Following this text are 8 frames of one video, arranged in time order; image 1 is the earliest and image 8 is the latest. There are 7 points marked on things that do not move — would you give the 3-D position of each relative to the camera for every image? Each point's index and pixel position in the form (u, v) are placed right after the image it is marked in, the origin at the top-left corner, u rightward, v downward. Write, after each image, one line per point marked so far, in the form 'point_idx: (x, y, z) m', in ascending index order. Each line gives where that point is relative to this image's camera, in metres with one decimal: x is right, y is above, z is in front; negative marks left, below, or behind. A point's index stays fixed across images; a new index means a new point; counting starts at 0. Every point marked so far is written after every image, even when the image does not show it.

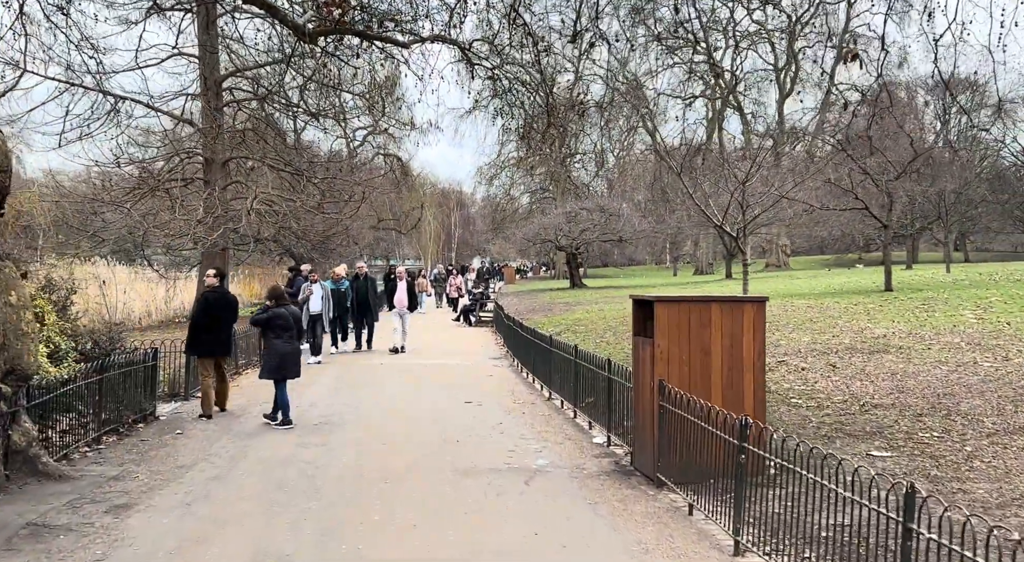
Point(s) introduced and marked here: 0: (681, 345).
0: (+1.1, -0.4, +6.9) m
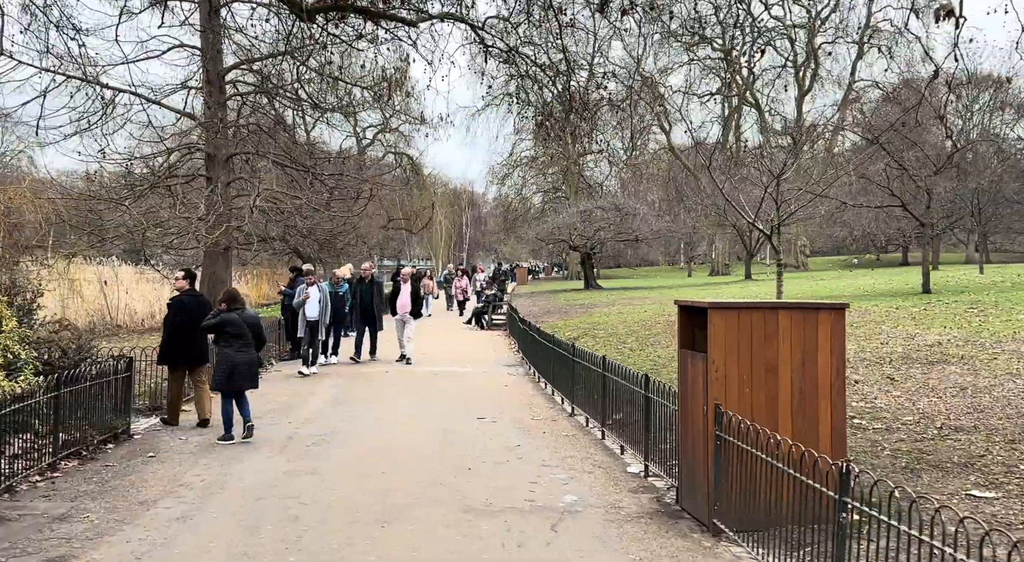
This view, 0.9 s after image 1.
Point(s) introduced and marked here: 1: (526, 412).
0: (+1.3, -0.5, +5.7) m
1: (+0.2, -1.4, +11.1) m
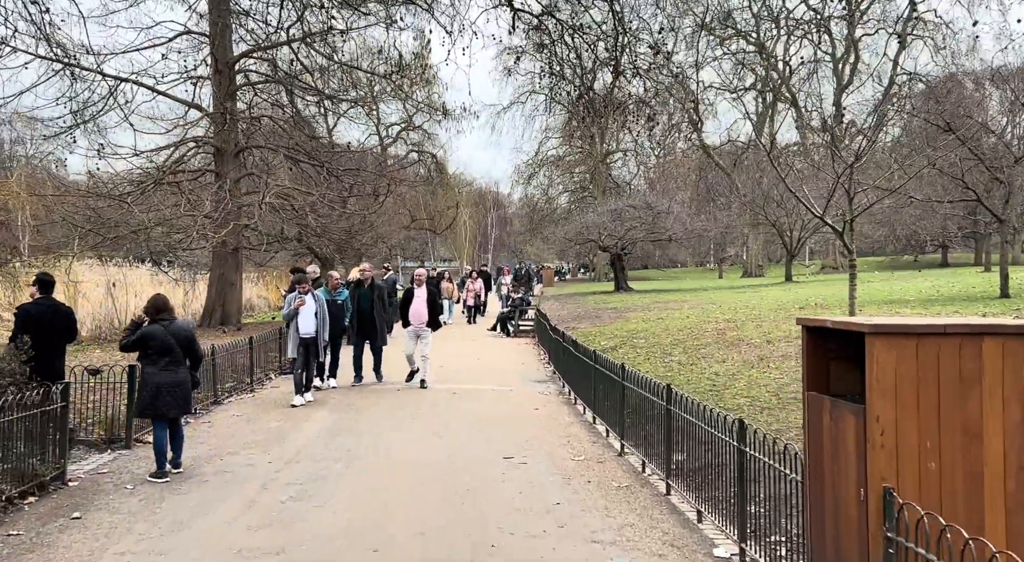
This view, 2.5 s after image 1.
0: (+1.4, -0.5, +3.6) m
1: (+0.5, -1.5, +9.1) m
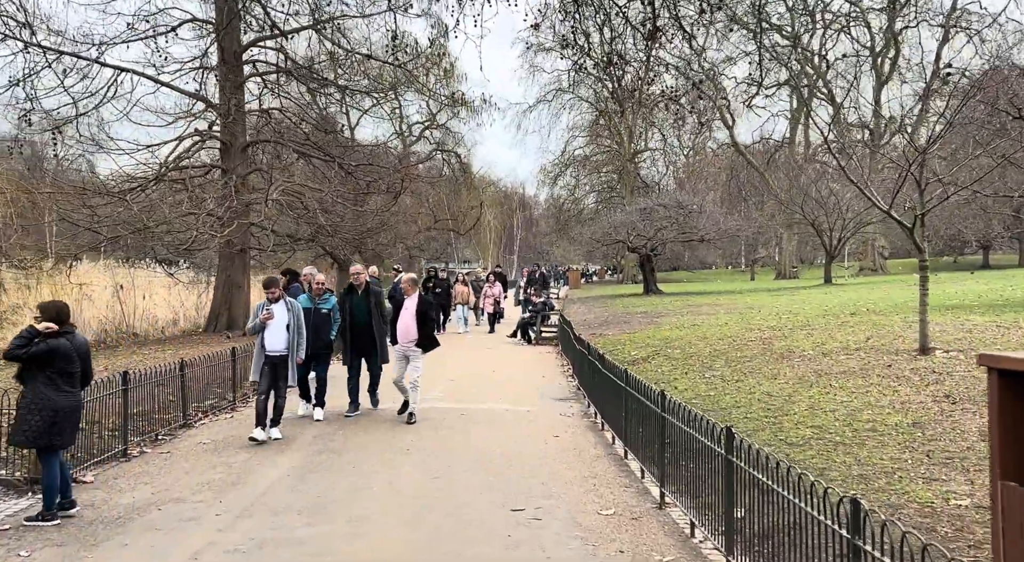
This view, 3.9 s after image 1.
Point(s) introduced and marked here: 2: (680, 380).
0: (+1.4, -0.5, +1.8) m
1: (+0.5, -1.5, +7.3) m
2: (+2.0, -1.2, +12.4) m
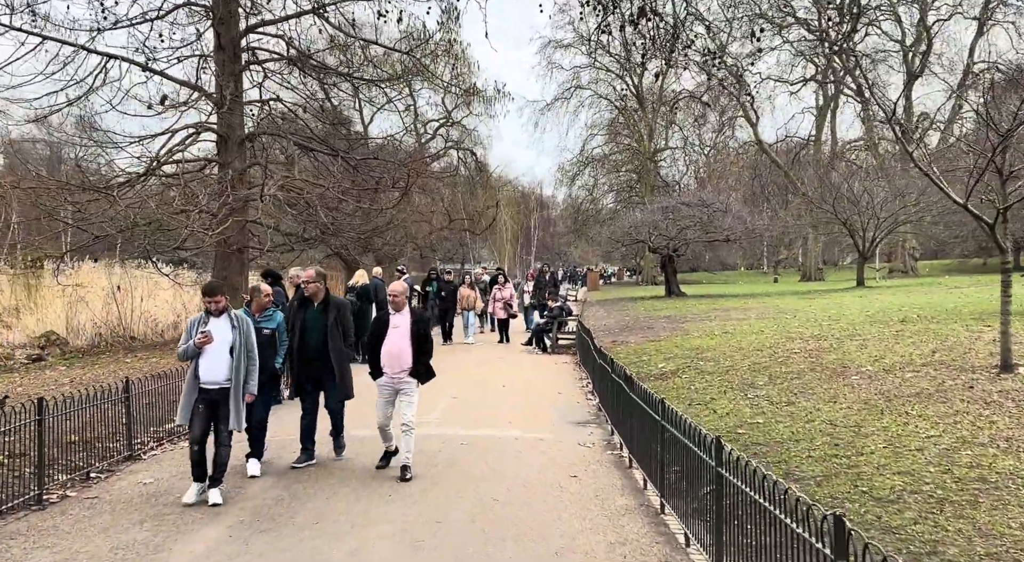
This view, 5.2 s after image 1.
0: (+1.3, -0.6, +0.1) m
1: (+0.6, -1.5, +5.6) m
2: (+2.1, -1.2, +10.6) m
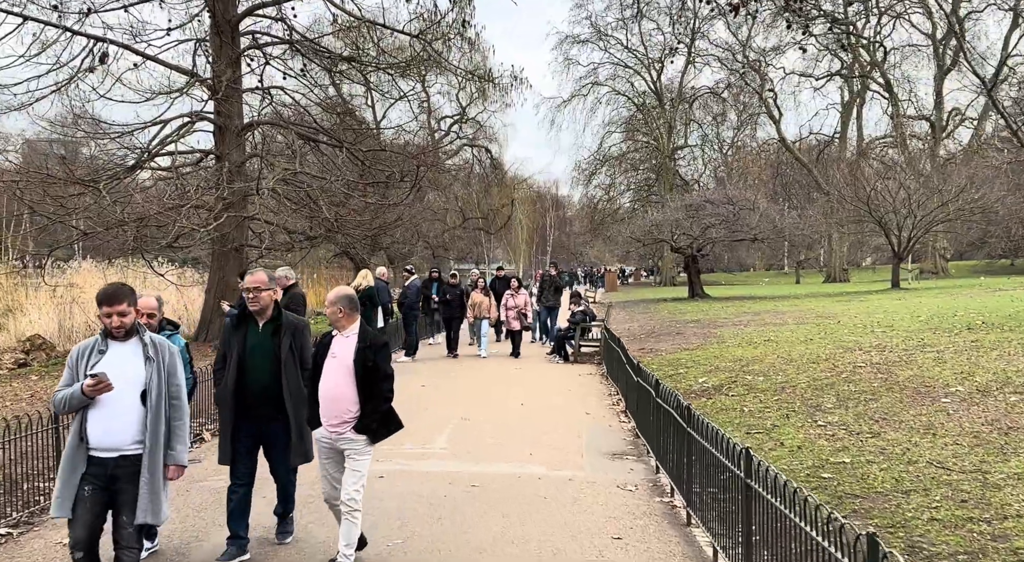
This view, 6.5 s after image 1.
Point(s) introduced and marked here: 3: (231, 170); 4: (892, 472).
0: (+1.4, -0.6, -1.7) m
1: (+0.7, -1.6, +3.8) m
2: (+2.3, -1.3, +8.8) m
3: (-4.2, +1.6, +15.3) m
4: (+2.5, -1.3, +6.7) m
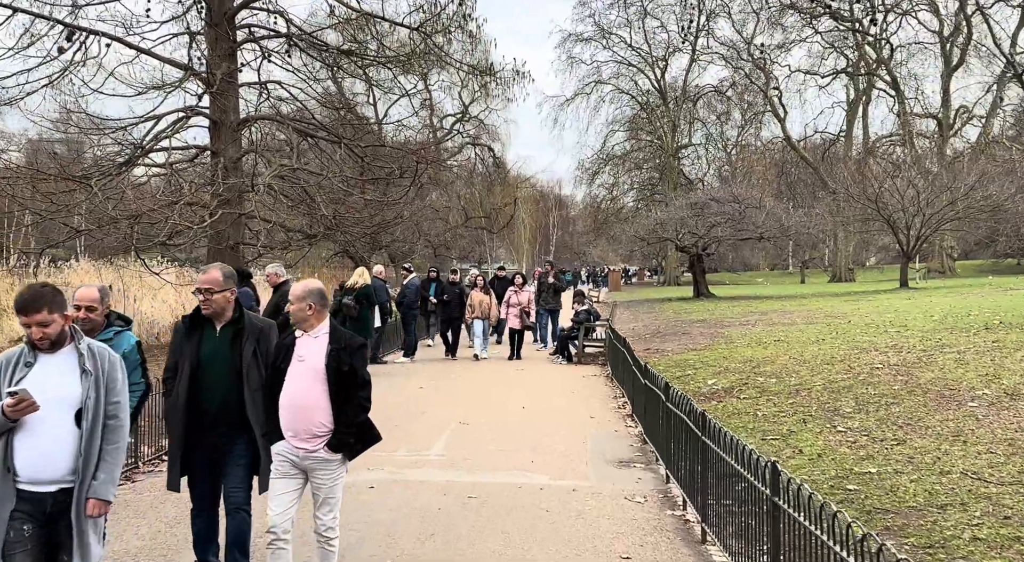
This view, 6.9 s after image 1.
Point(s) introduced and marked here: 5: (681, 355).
0: (+1.3, -0.5, -2.2) m
1: (+0.7, -1.5, +3.3) m
2: (+2.3, -1.2, +8.3) m
3: (-4.1, +1.7, +14.8) m
4: (+2.5, -1.2, +6.2) m
5: (+2.6, -1.1, +15.6) m
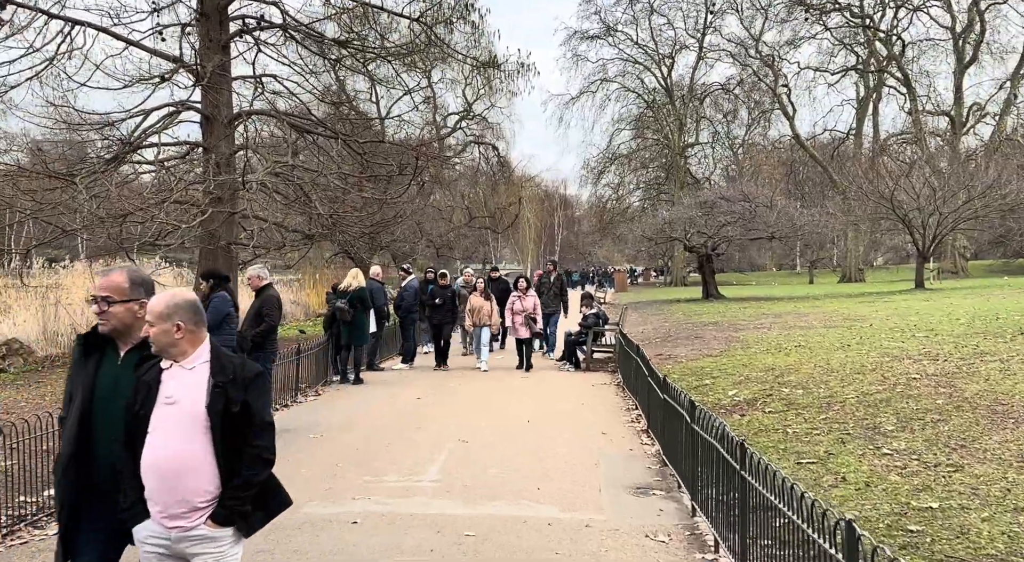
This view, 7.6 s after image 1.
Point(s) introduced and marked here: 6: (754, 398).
0: (+1.3, -0.6, -3.1) m
1: (+0.7, -1.6, +2.4) m
2: (+2.3, -1.3, +7.3) m
3: (-4.1, +1.6, +13.9) m
4: (+2.5, -1.3, +5.3) m
5: (+2.6, -1.2, +14.7) m
6: (+2.5, -1.2, +10.4) m
